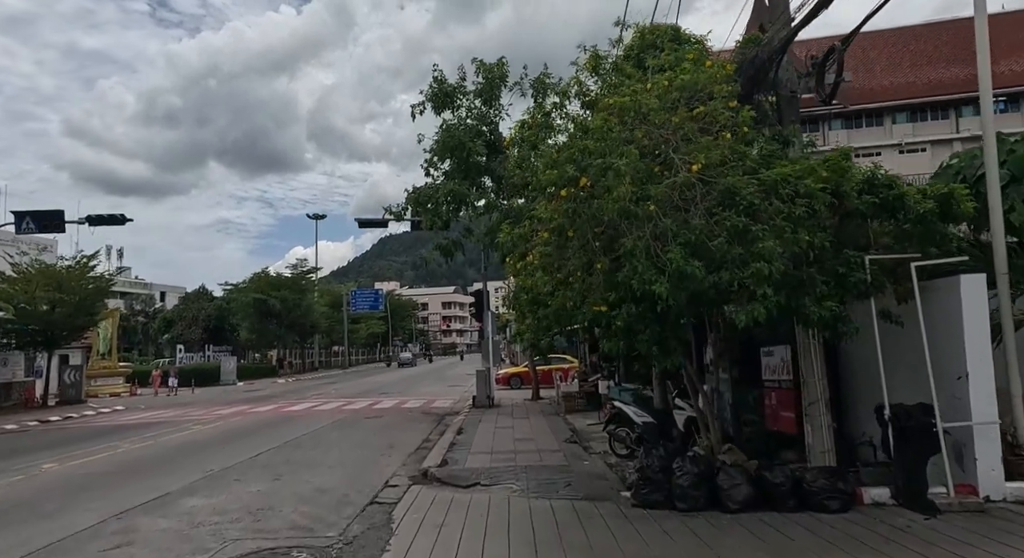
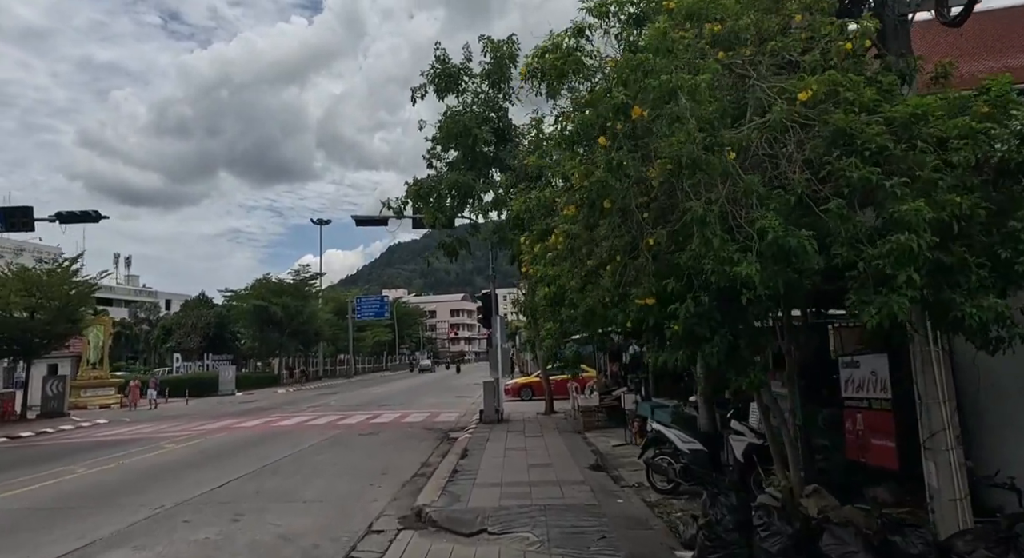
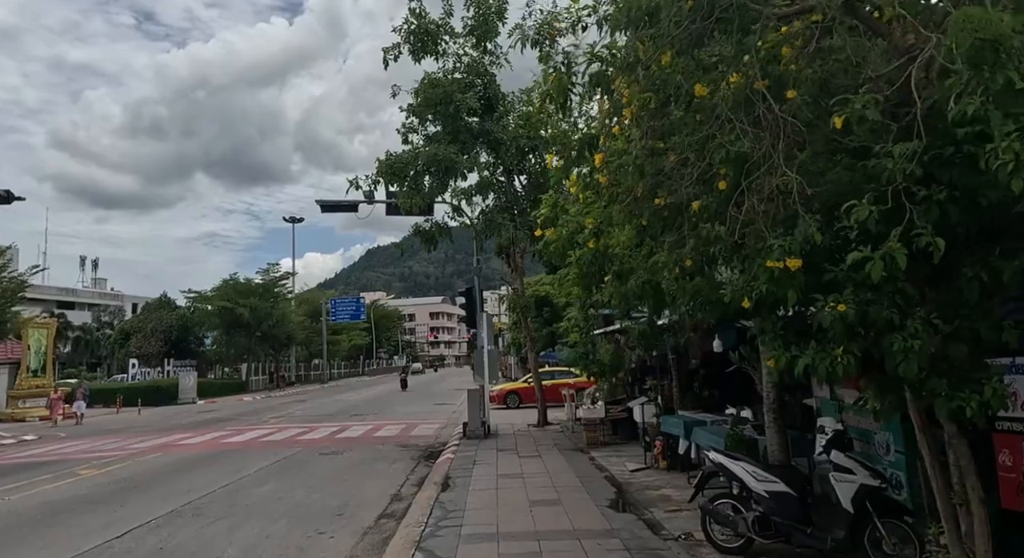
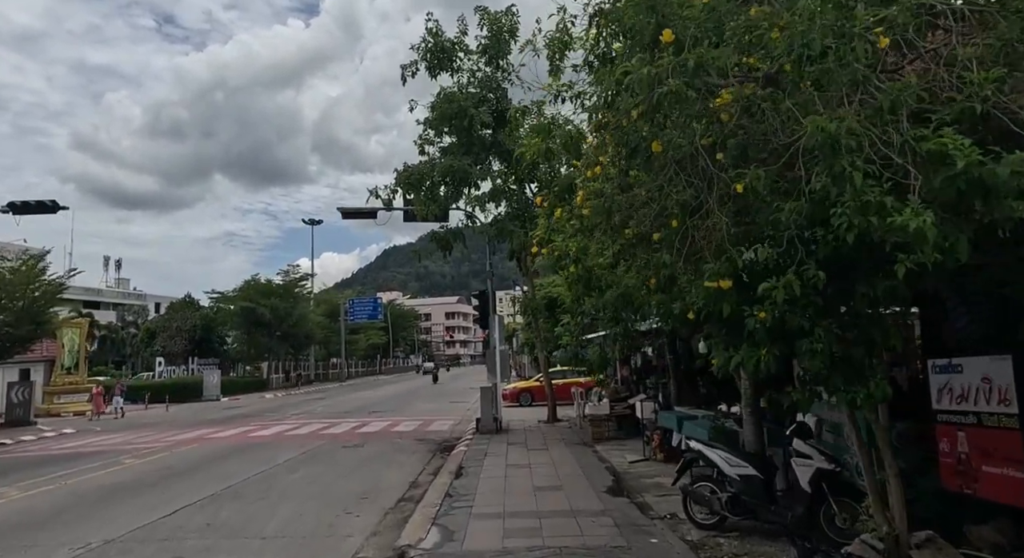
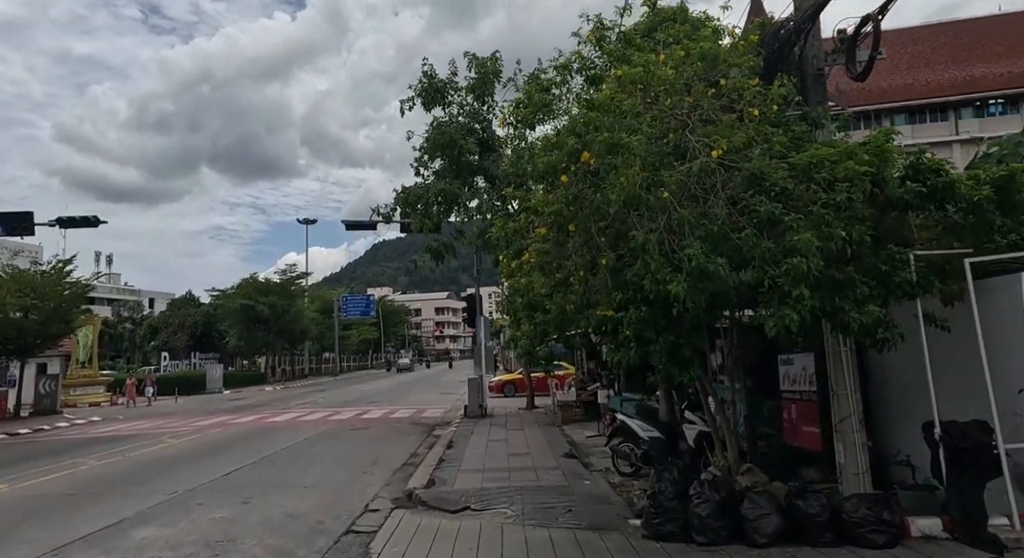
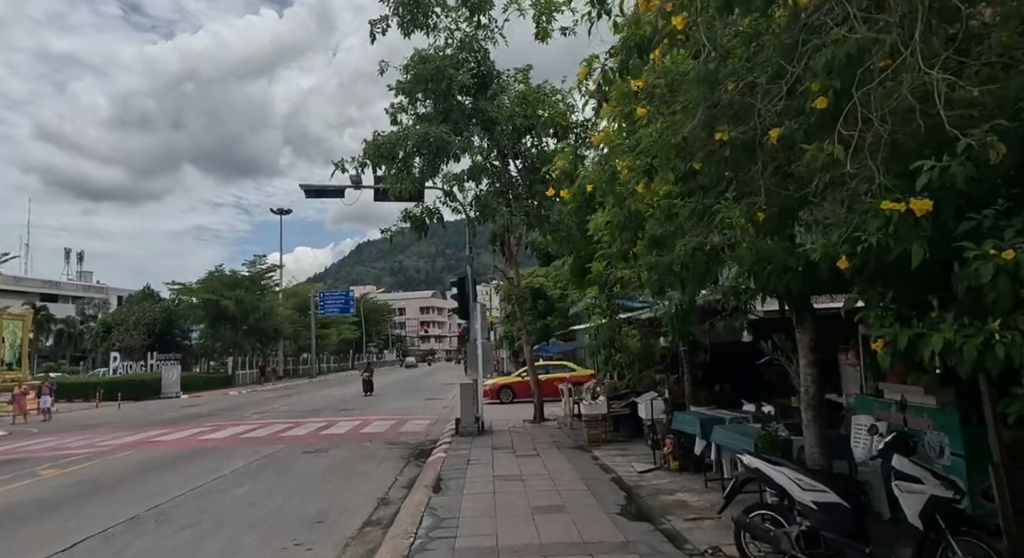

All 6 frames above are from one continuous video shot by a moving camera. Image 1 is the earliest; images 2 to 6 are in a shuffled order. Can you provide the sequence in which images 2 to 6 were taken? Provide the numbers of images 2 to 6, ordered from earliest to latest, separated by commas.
5, 2, 4, 3, 6
